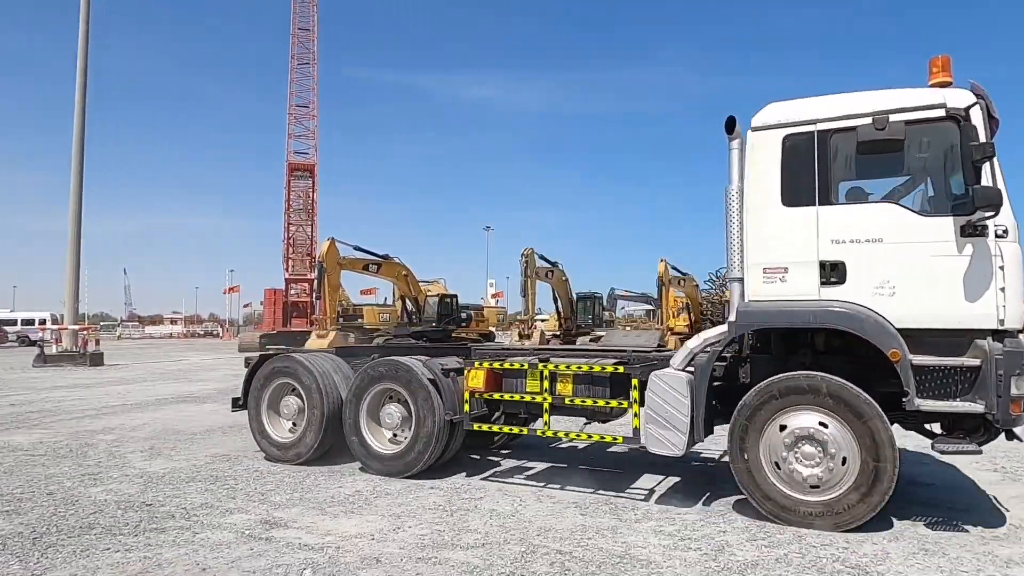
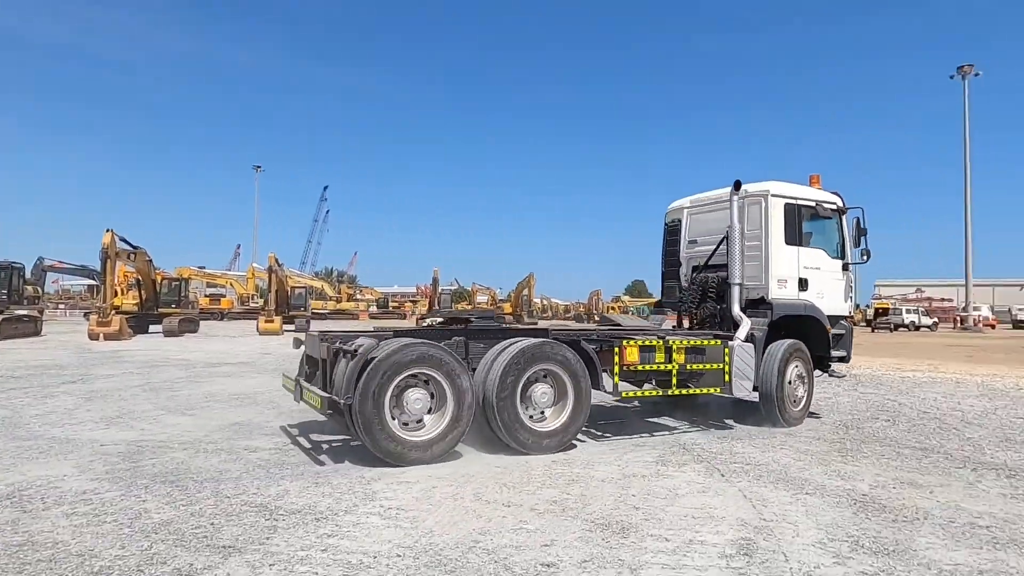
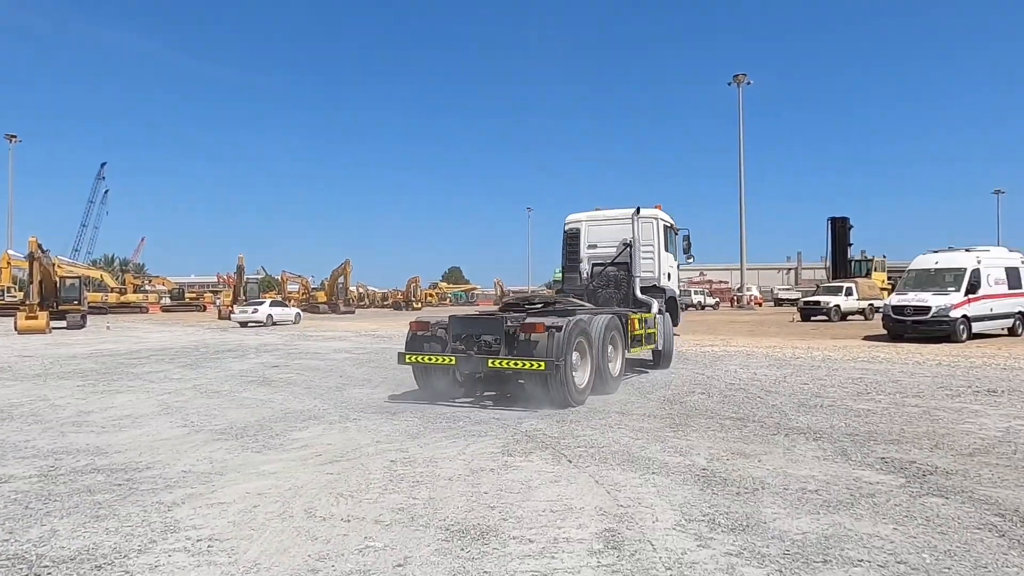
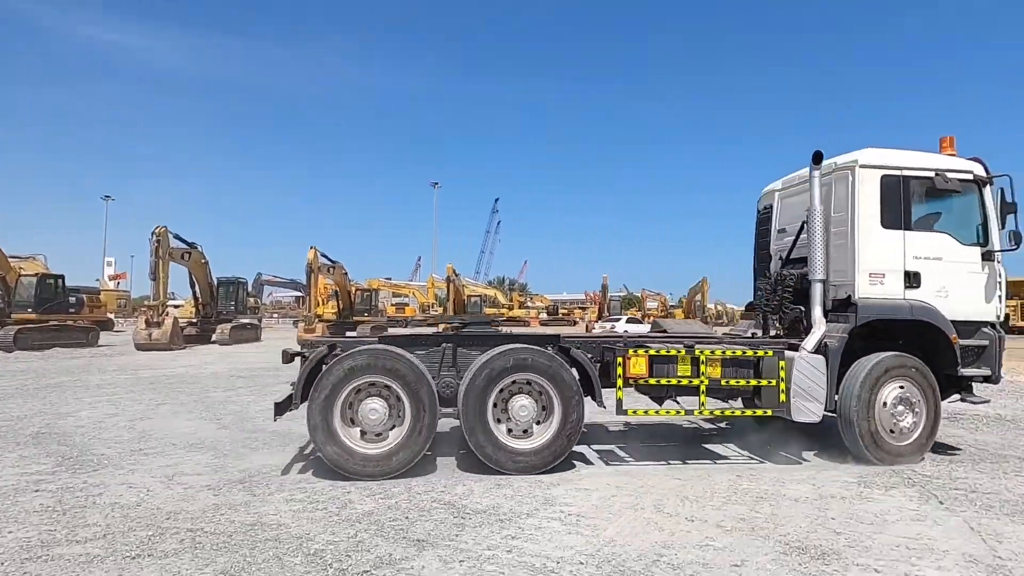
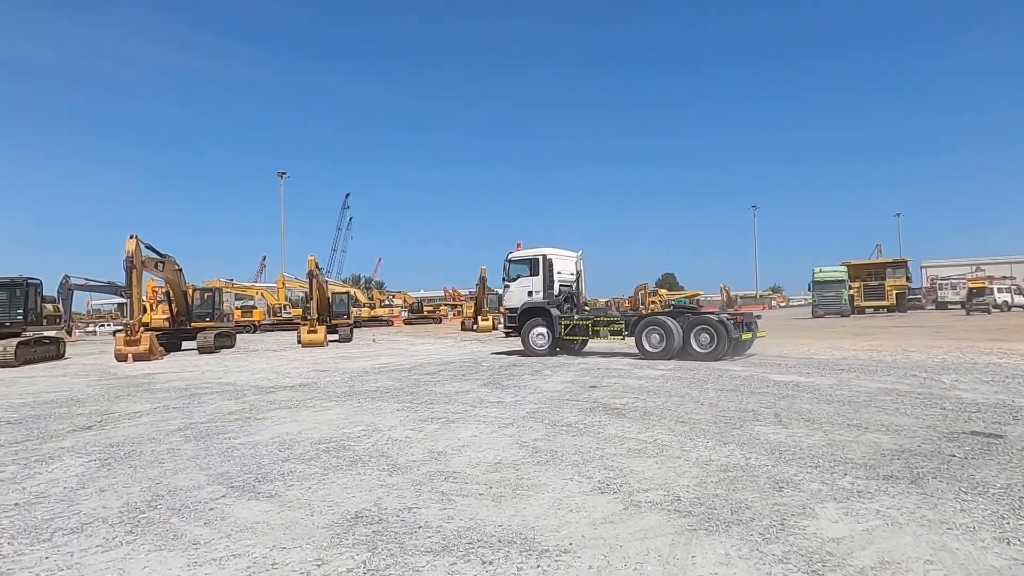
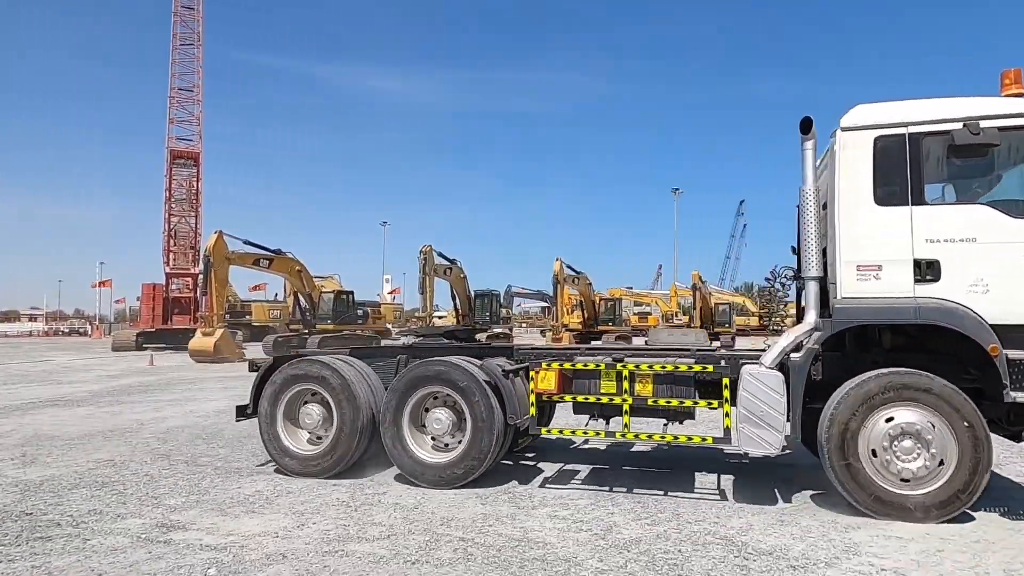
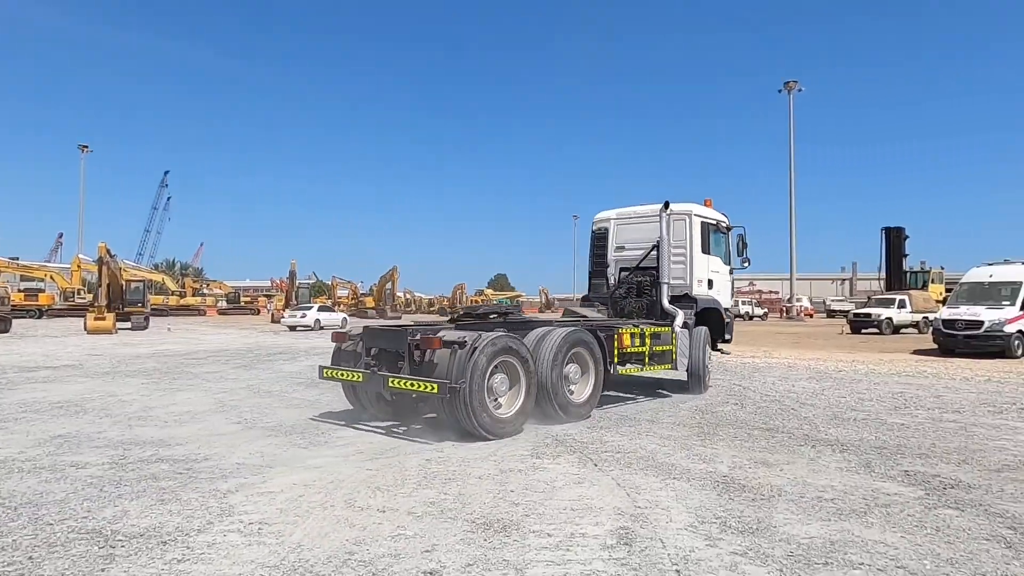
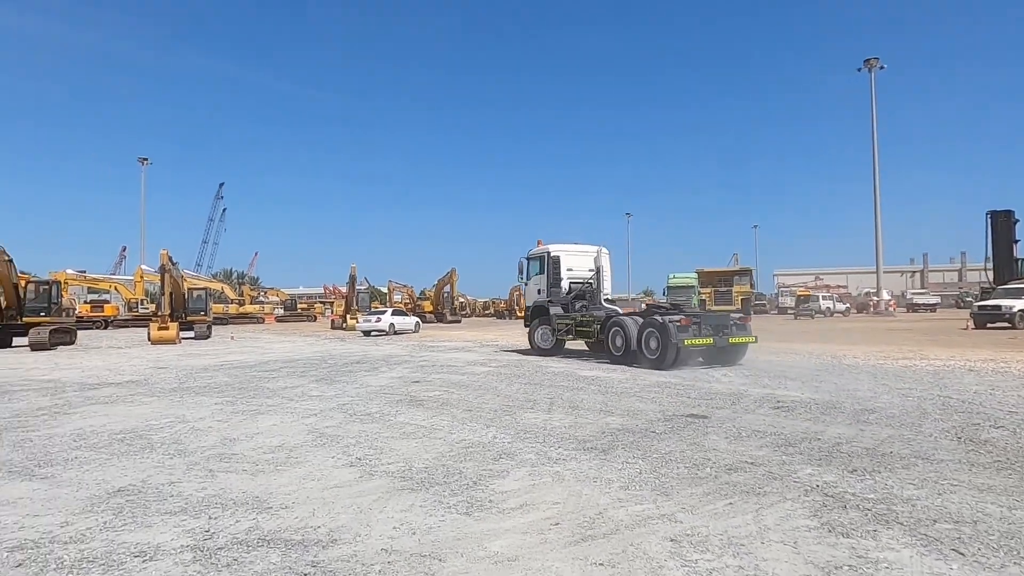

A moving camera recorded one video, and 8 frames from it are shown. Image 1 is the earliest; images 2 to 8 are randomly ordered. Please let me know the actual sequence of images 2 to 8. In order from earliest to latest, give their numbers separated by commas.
6, 4, 2, 7, 3, 8, 5
